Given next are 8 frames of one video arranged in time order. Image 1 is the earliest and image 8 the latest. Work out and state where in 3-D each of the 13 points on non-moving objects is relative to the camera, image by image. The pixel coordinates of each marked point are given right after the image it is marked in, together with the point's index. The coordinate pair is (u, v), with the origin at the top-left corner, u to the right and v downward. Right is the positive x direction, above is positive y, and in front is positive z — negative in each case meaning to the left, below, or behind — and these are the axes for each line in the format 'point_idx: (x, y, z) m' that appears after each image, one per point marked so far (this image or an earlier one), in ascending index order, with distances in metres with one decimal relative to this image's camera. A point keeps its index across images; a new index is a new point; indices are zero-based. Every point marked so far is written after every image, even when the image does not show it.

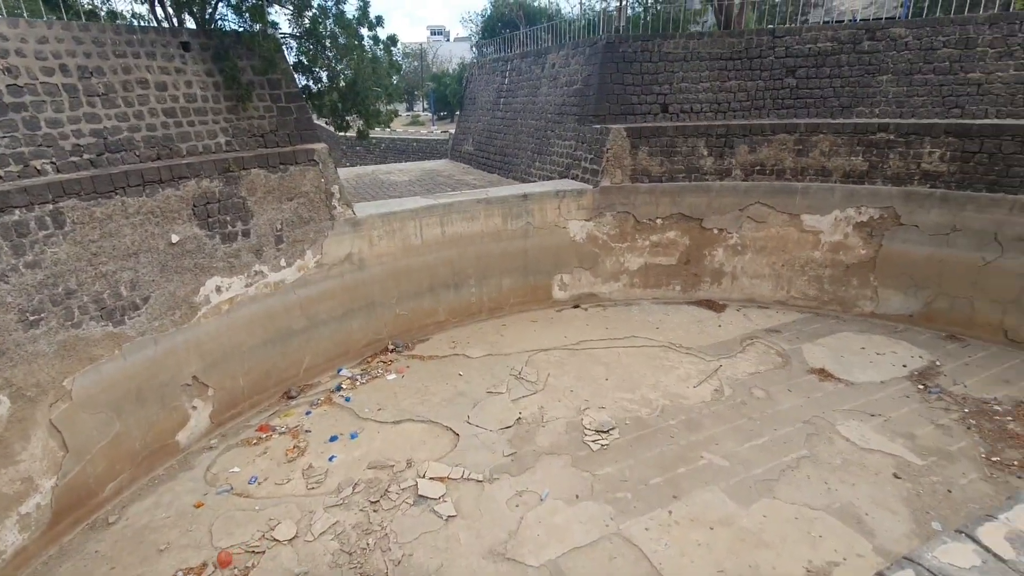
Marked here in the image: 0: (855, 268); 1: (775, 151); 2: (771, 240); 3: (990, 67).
0: (+4.3, +0.3, +6.4) m
1: (+3.4, +1.8, +6.5) m
2: (+3.4, +0.6, +6.7) m
3: (+5.7, +2.6, +6.0) m
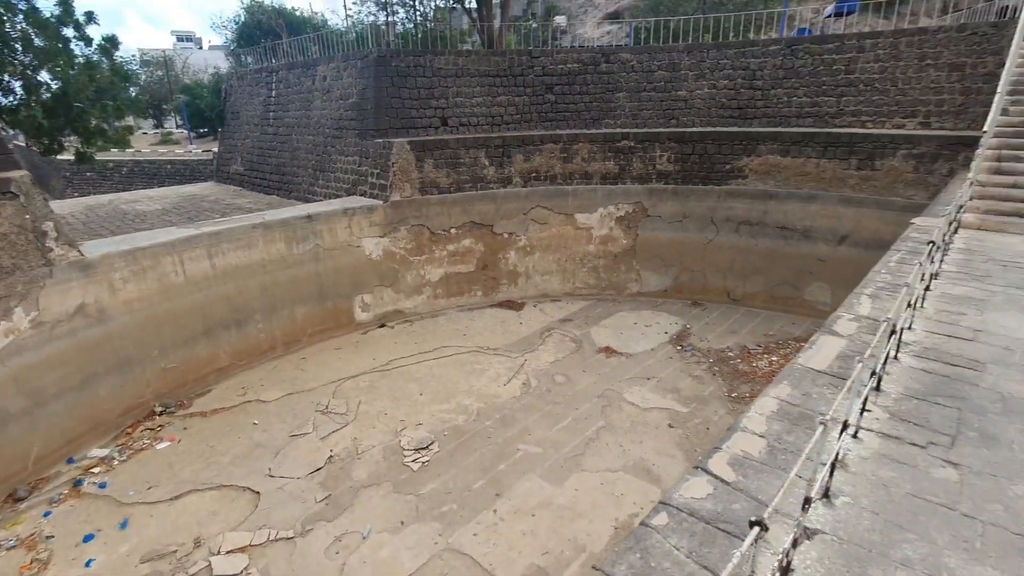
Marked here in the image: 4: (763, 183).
0: (+1.6, +0.5, +7.5) m
1: (+0.5, +1.8, +7.2) m
2: (+0.6, +0.7, +7.4) m
3: (+2.7, +3.0, +7.5) m
4: (+3.4, +1.4, +6.9) m
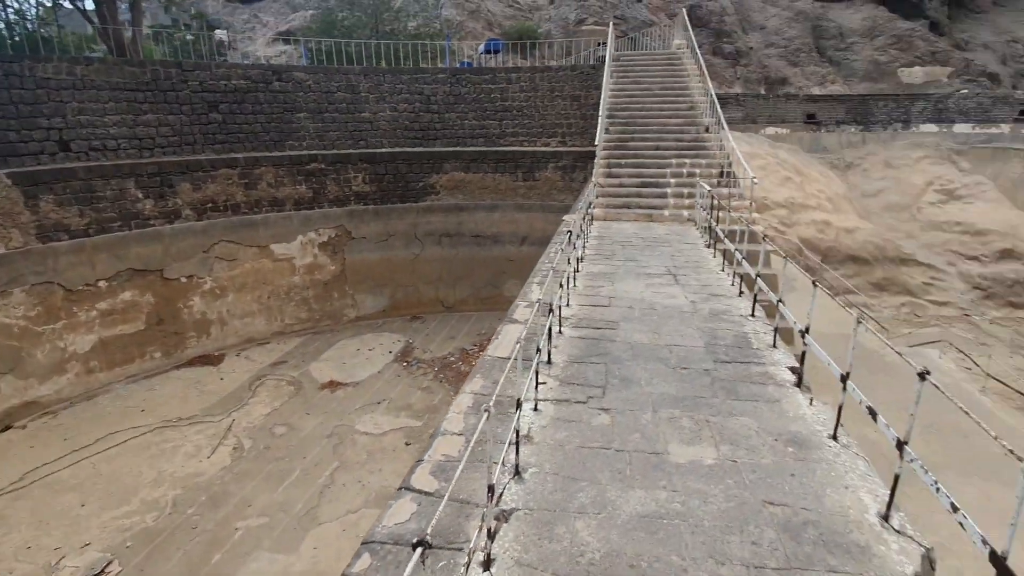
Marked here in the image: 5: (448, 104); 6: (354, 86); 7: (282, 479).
0: (-2.5, +0.1, +7.1) m
1: (-3.6, +1.3, +6.3) m
2: (-3.4, +0.2, +6.5) m
3: (-2.1, +2.7, +7.7) m
4: (-0.9, +1.3, +7.5) m
5: (-1.0, +2.9, +8.0) m
6: (-2.4, +3.0, +7.5) m
7: (-2.0, -1.6, +4.3) m
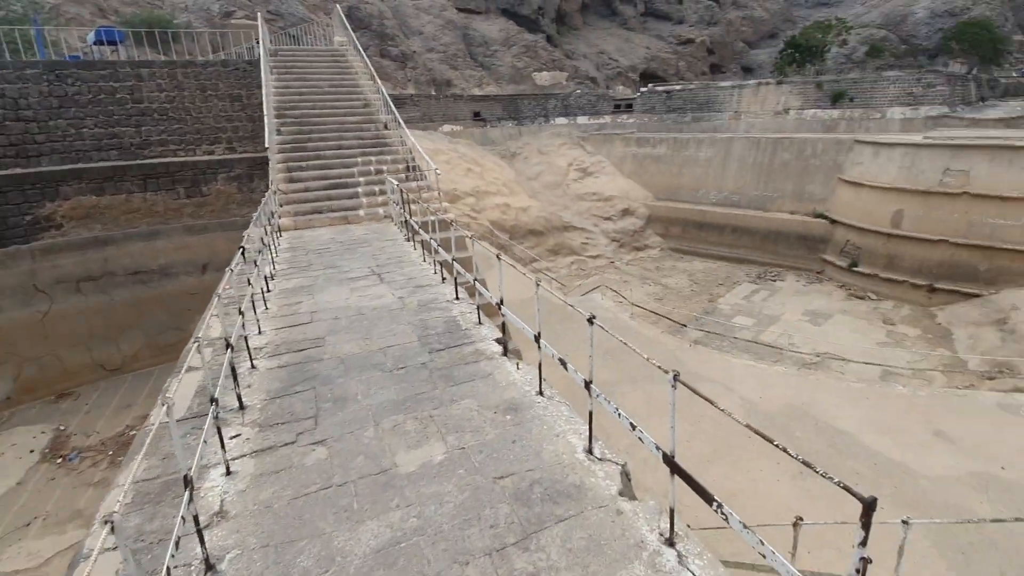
0: (-5.8, -0.9, +4.6) m
1: (-6.5, +0.1, +3.4) m
2: (-6.2, -0.9, +3.7) m
3: (-6.2, +1.8, +5.2) m
4: (-4.8, +0.7, +5.8) m
5: (-5.5, +2.1, +6.0) m
6: (-6.4, +2.0, +5.0) m
7: (-3.5, -2.3, +2.6) m
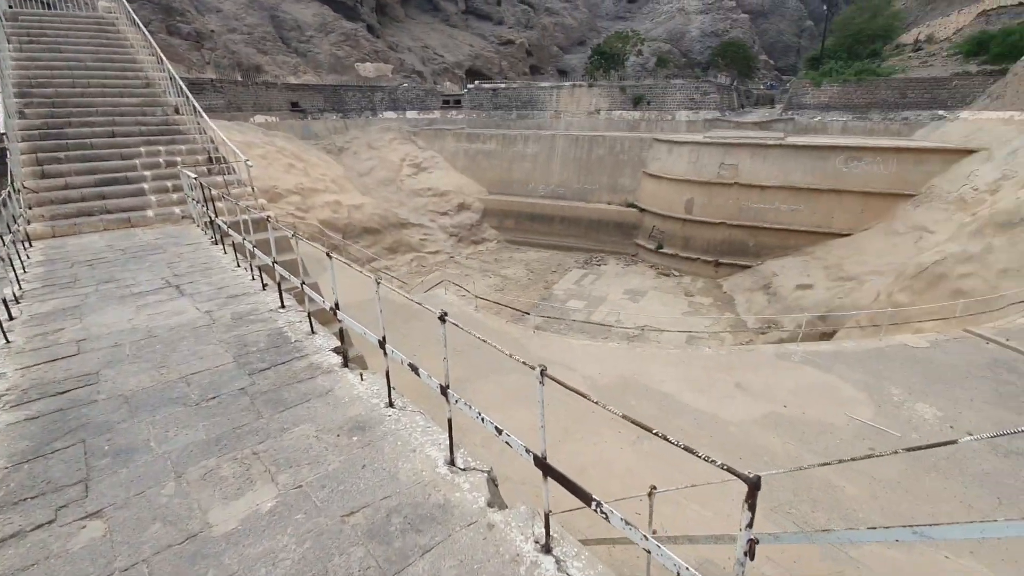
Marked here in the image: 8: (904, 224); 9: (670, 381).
0: (-6.8, -1.3, +2.5) m
1: (-7.2, -0.4, +1.1) m
2: (-6.9, -1.4, +1.5) m
3: (-7.6, +1.3, +2.9) m
4: (-6.3, +0.3, +3.8) m
5: (-7.2, +1.7, +3.9) m
6: (-7.7, +1.5, +2.6) m
7: (-4.0, -2.5, +1.3) m
8: (+11.9, +2.0, +15.6) m
9: (+1.8, -1.1, +5.7) m
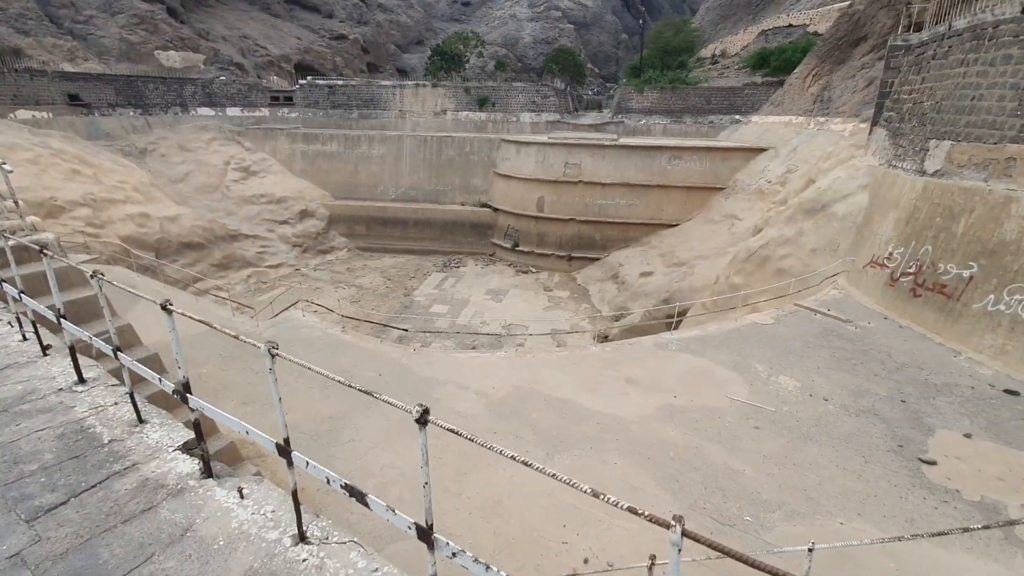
0: (-6.7, -2.0, +0.1) m
1: (-6.7, -1.1, -1.5) m
2: (-6.5, -2.1, -1.0) m
3: (-7.8, +0.5, +0.2) m
4: (-6.8, -0.4, +1.4) m
5: (-7.7, +1.0, +1.2) m
6: (-7.8, +0.7, -0.2) m
7: (-3.5, -2.9, -0.3) m
8: (+7.3, +2.6, +17.8) m
9: (+0.6, -1.1, +5.5) m
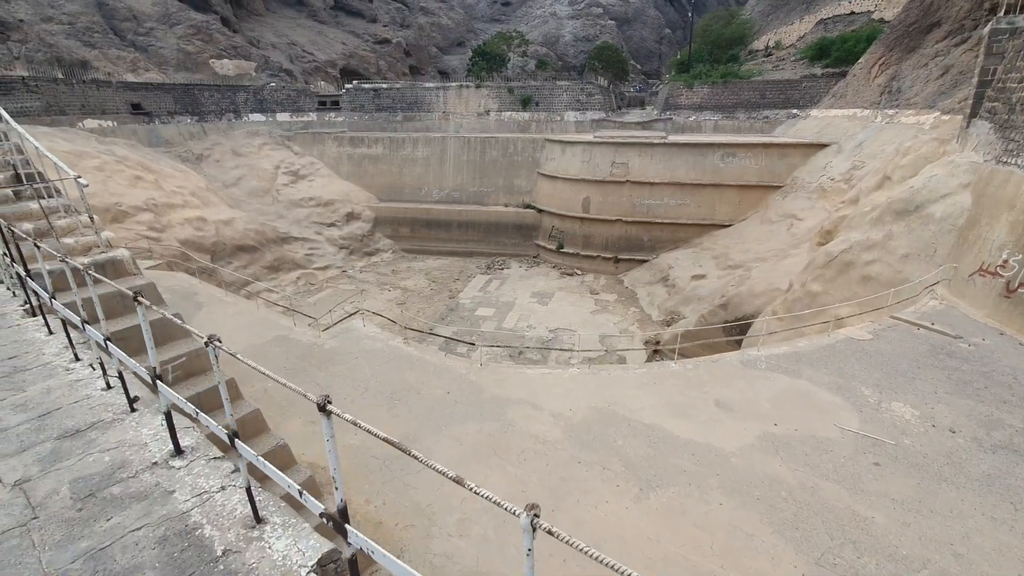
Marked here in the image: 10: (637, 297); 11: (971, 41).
0: (-6.2, -2.1, +0.1) m
1: (-6.4, -1.2, -1.4) m
2: (-6.2, -2.2, -0.9) m
3: (-7.4, +0.4, +0.3) m
4: (-6.2, -0.5, +1.5) m
5: (-7.2, +0.8, +1.4) m
6: (-7.4, +0.6, 0.0) m
7: (-3.2, -3.1, -0.5) m
8: (+8.9, +2.5, +16.9) m
9: (+1.4, -1.2, +5.1) m
10: (+4.4, -0.3, +17.7) m
11: (+14.3, +7.8, +15.8) m
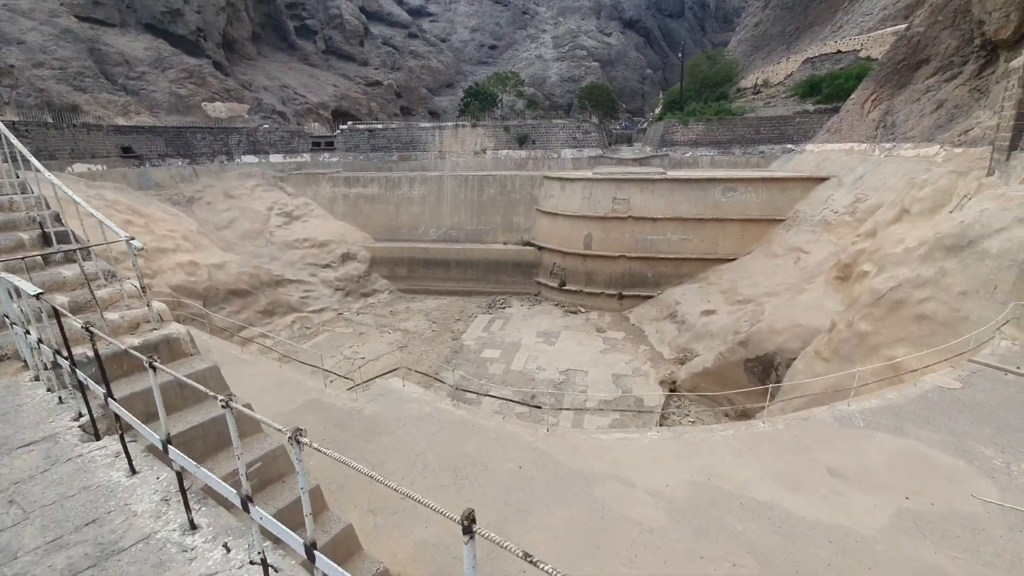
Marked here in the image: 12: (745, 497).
0: (-5.3, -2.4, -0.8) m
1: (-5.5, -1.4, -2.2) m
2: (-5.2, -2.4, -1.8) m
3: (-6.5, 0.0, -0.5) m
4: (-5.4, -0.9, +0.7) m
5: (-6.3, +0.4, +0.6) m
6: (-6.5, +0.3, -0.8) m
7: (-2.2, -3.3, -1.3) m
8: (+9.2, +1.3, +16.7) m
9: (+2.1, -1.7, +4.5) m
10: (+4.8, -1.6, +17.2) m
11: (+14.5, +6.8, +16.2) m
12: (+2.0, -1.8, +4.2) m
